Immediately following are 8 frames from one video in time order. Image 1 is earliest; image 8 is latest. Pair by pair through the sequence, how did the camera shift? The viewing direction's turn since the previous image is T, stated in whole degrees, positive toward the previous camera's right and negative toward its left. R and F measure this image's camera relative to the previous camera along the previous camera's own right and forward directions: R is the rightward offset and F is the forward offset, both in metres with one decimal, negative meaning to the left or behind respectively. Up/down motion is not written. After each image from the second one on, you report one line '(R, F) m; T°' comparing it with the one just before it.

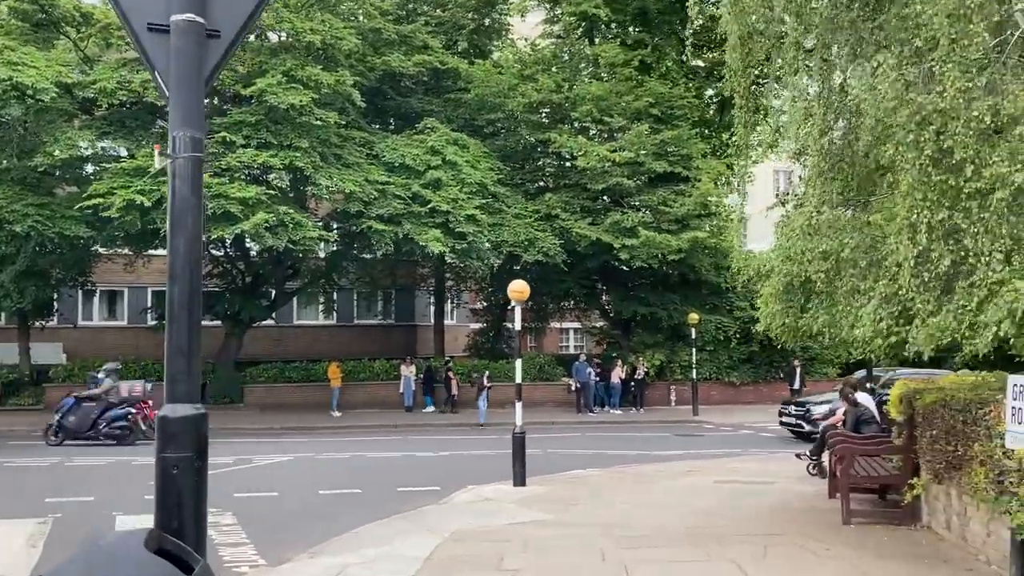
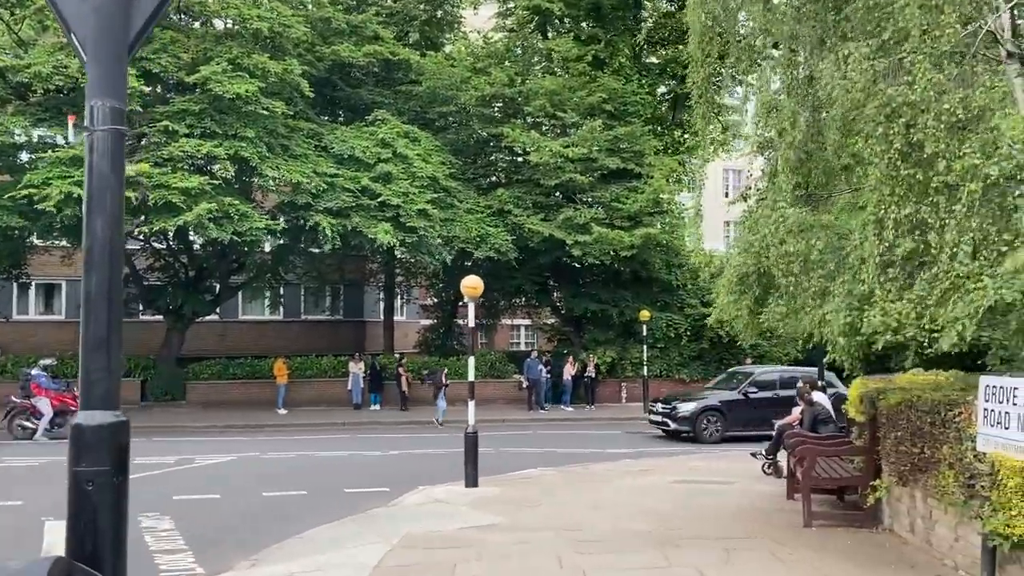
(0.0, +0.4) m; +3°
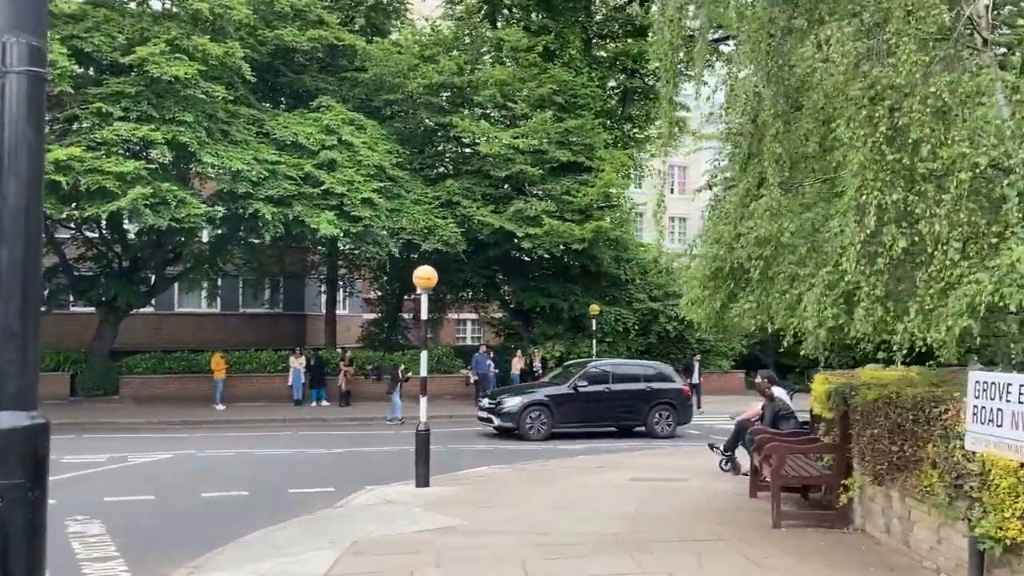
(-0.2, +0.5) m; +4°
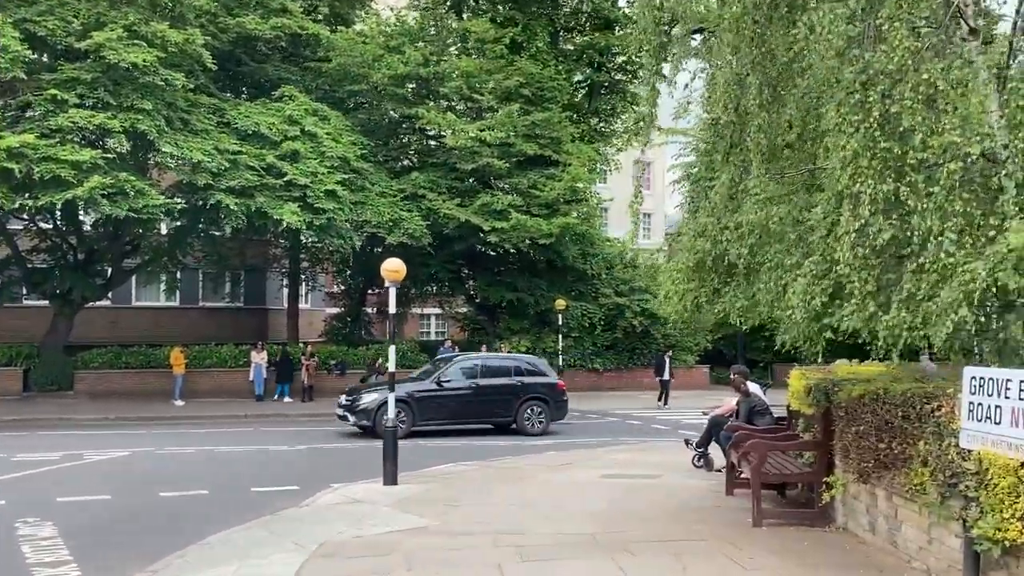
(-0.1, +0.3) m; +2°
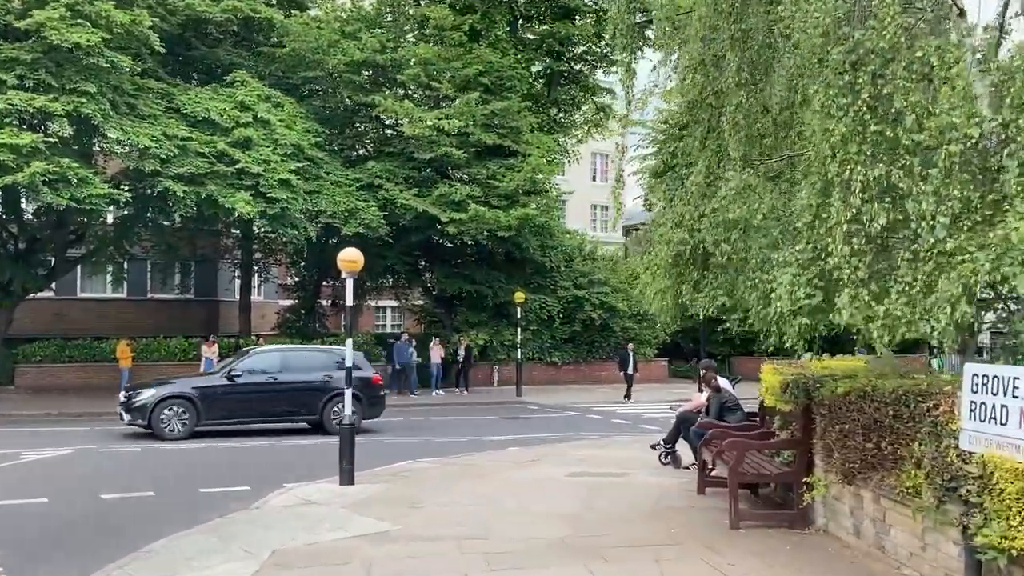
(-0.1, +0.5) m; +3°
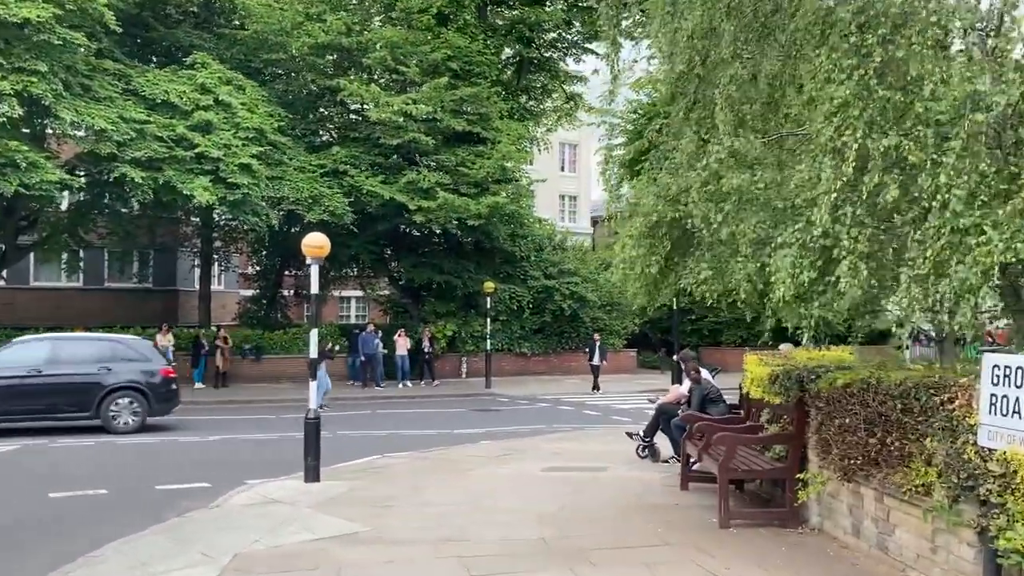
(-0.1, +0.5) m; +2°
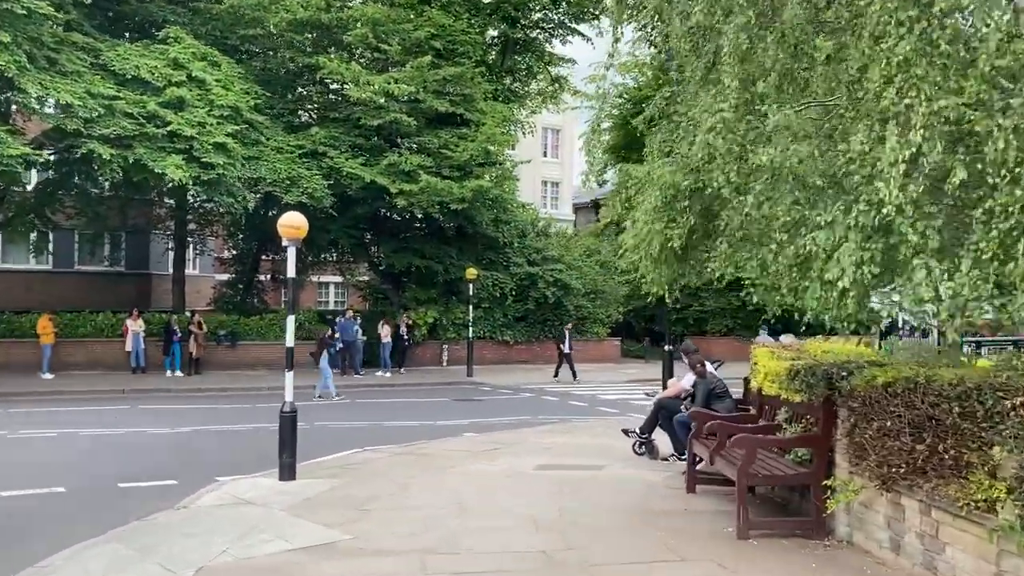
(-0.1, +0.8) m; +1°
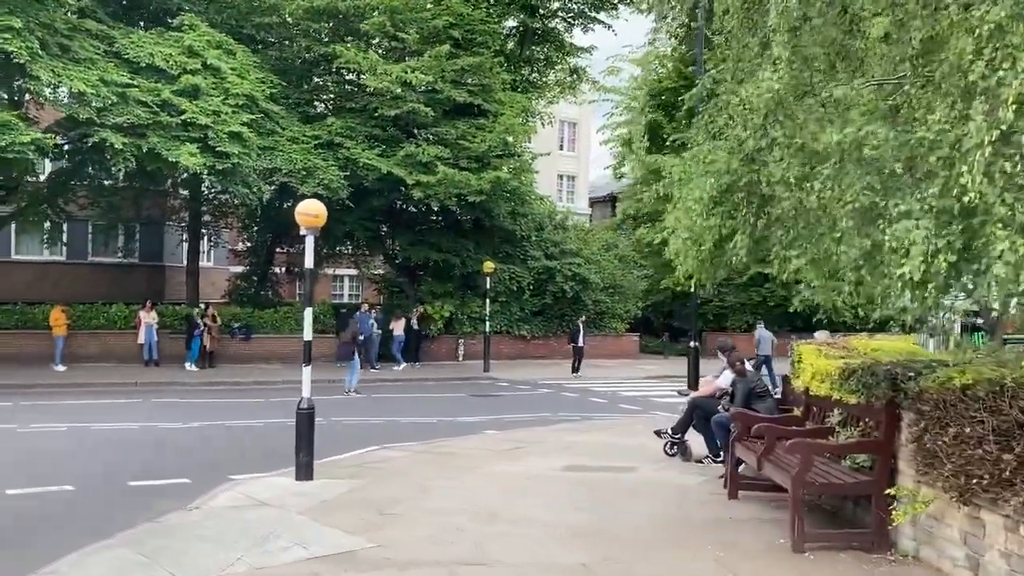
(-0.2, +0.5) m; -1°
